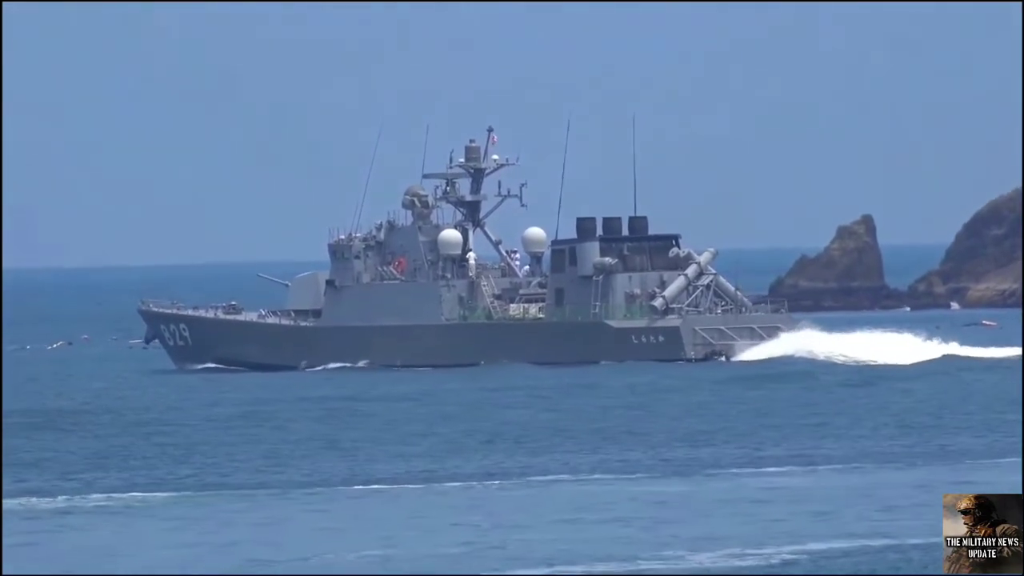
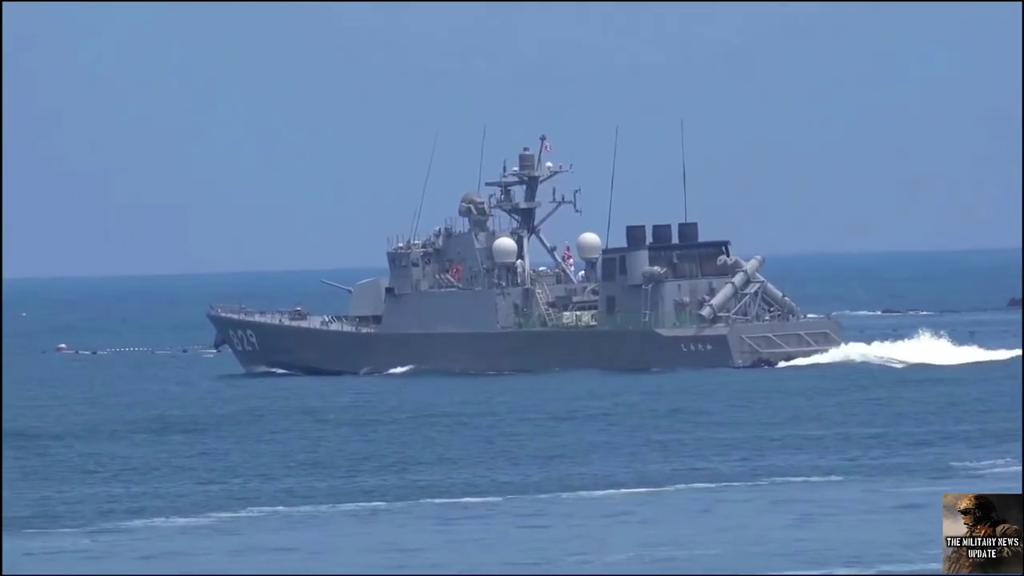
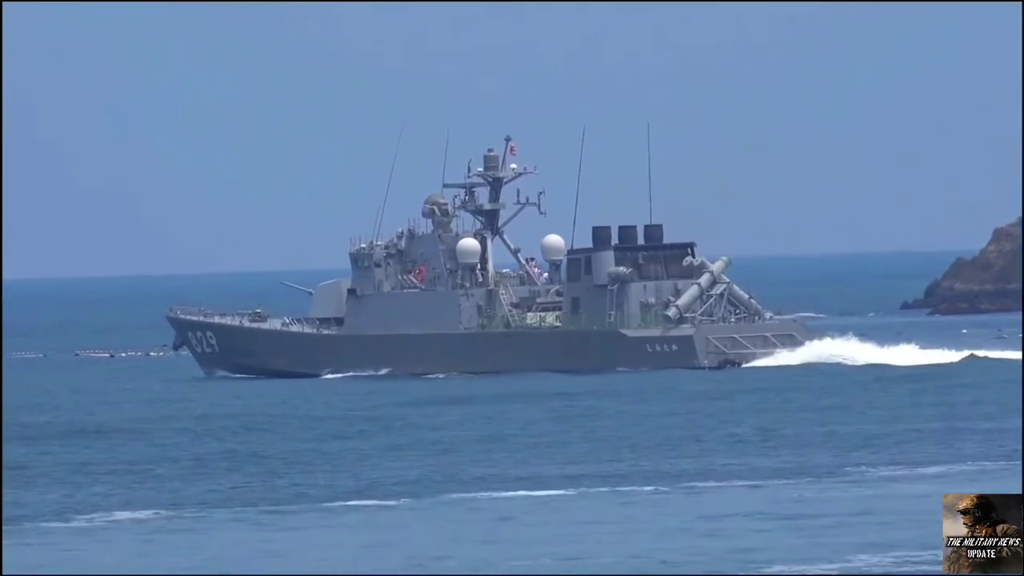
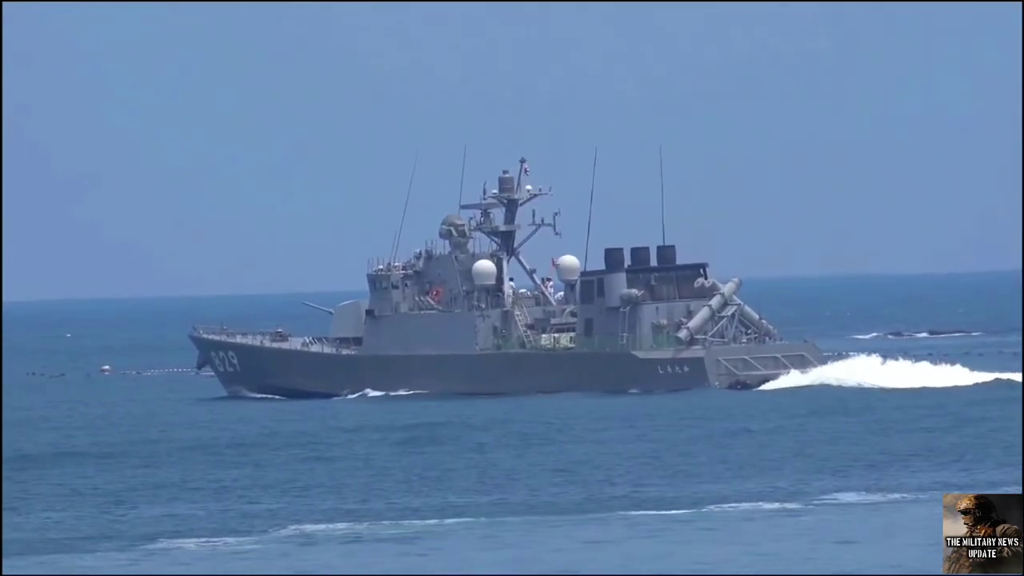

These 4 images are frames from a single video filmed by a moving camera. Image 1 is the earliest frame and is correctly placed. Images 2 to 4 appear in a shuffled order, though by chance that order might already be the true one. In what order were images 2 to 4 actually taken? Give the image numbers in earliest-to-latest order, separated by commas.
3, 2, 4
